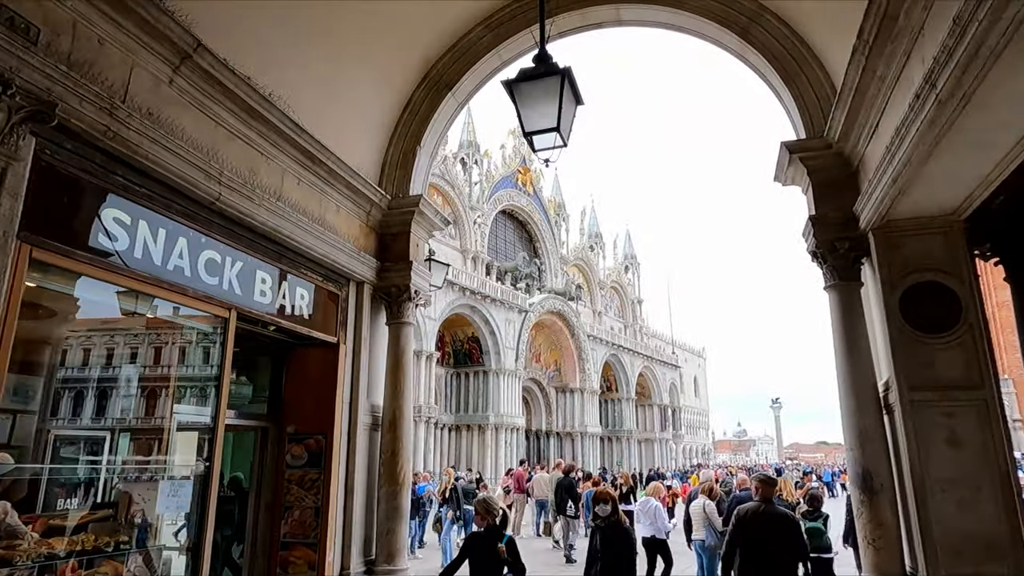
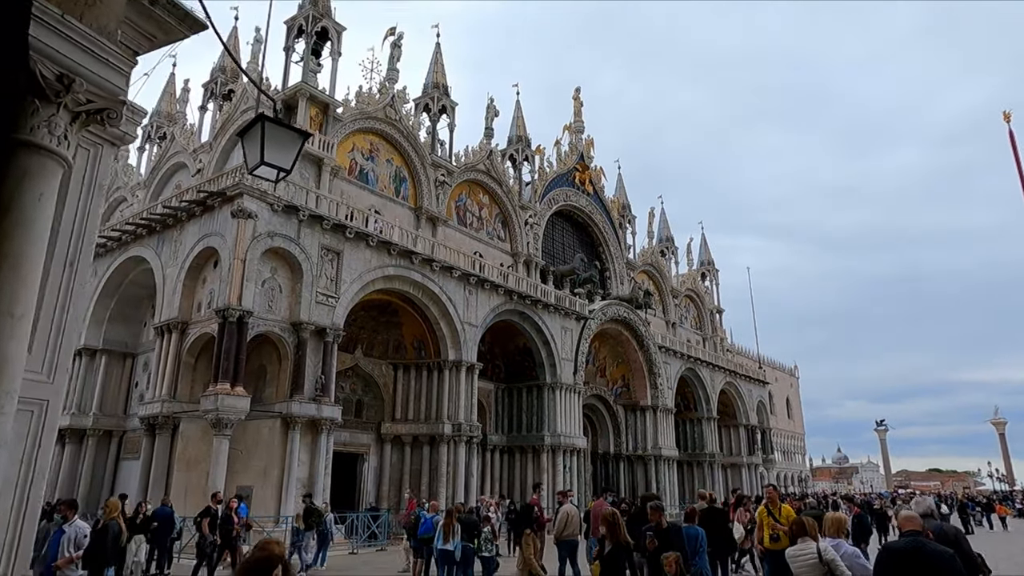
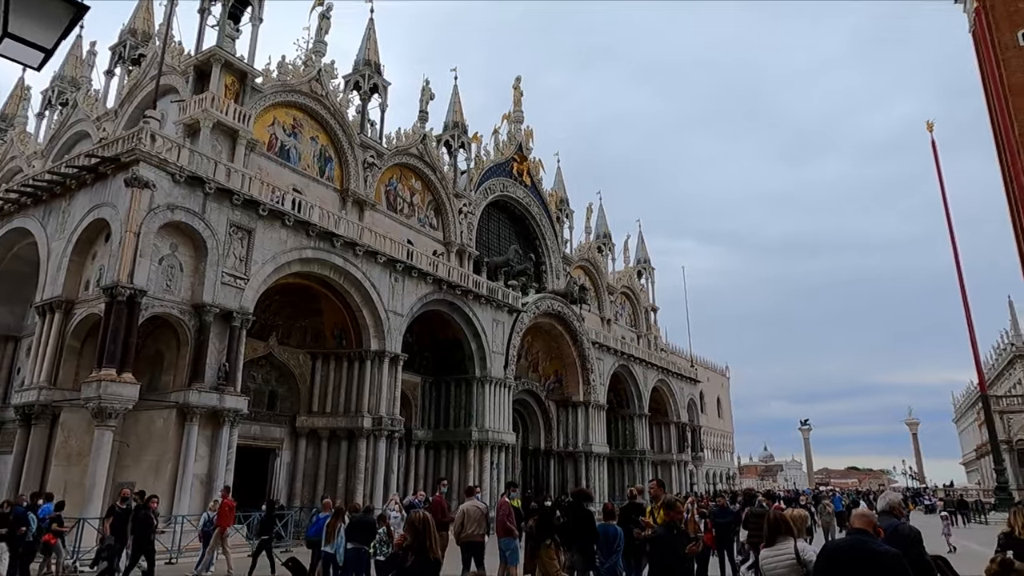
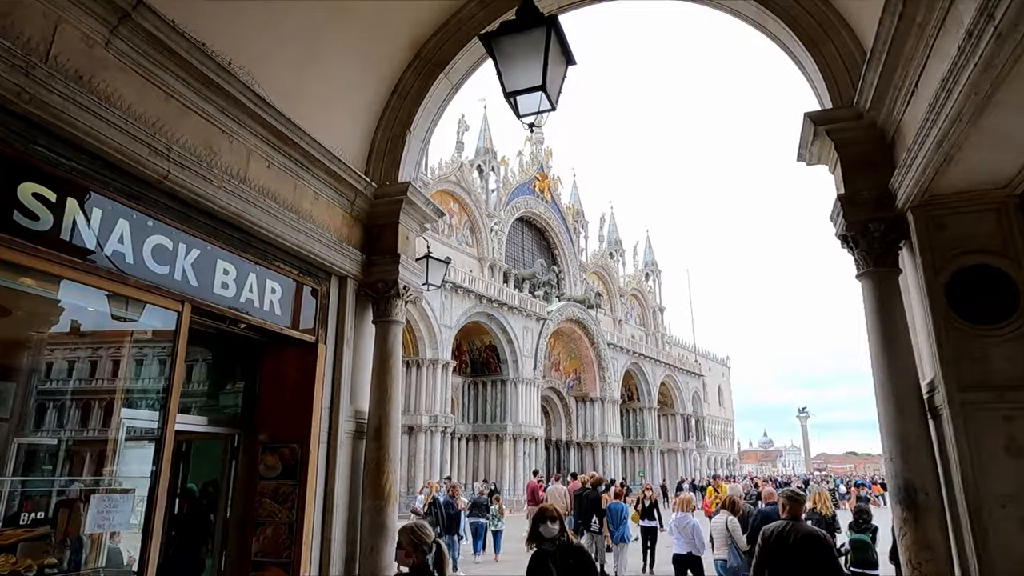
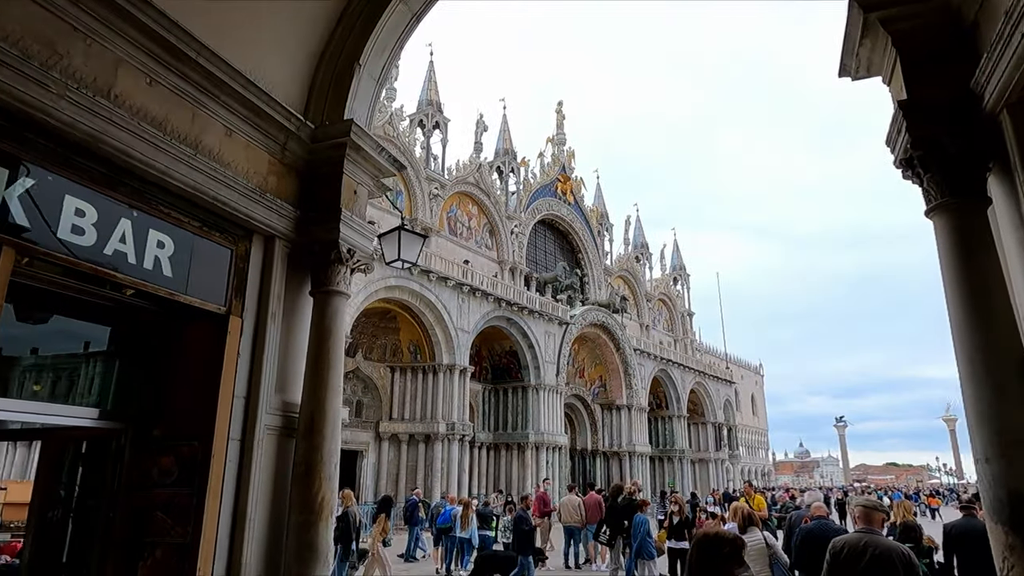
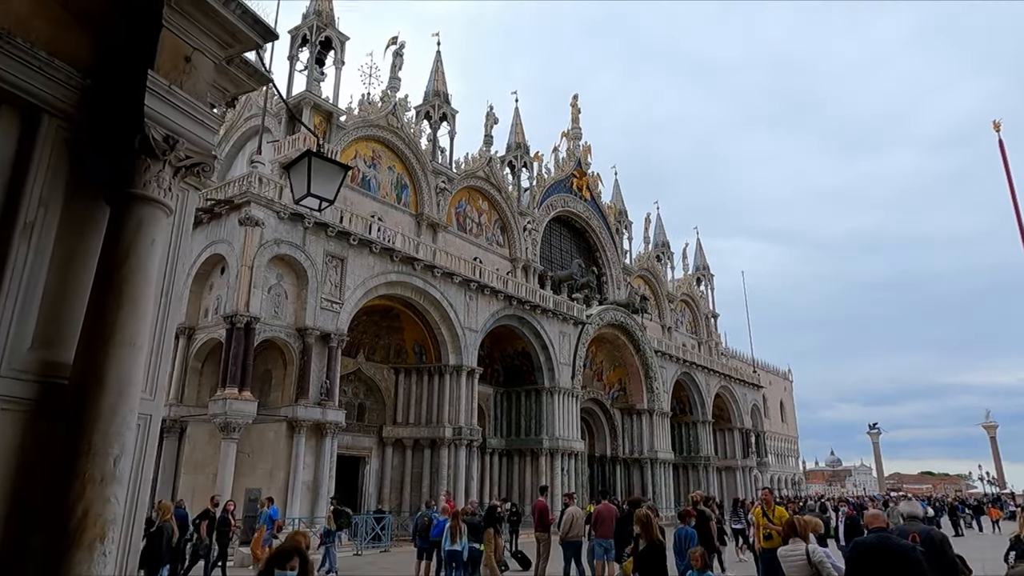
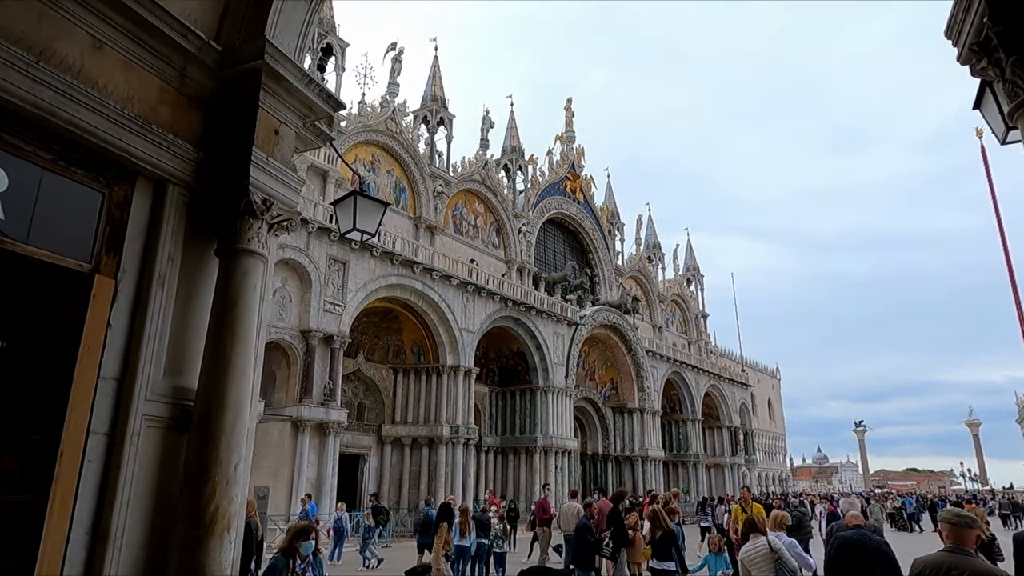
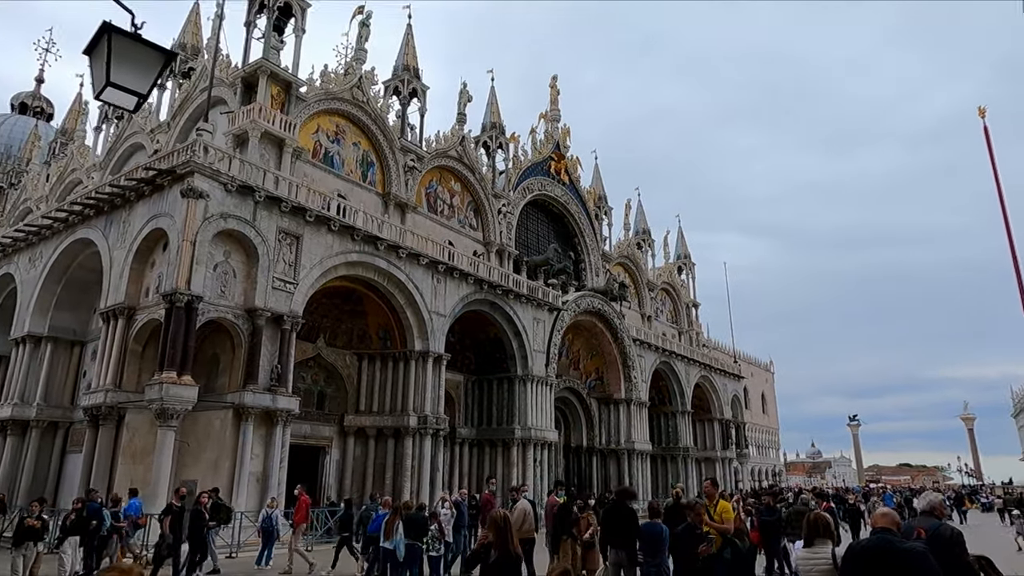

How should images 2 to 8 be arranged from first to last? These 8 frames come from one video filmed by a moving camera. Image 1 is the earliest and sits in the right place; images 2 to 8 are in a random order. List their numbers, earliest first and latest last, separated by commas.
4, 5, 7, 6, 2, 8, 3
